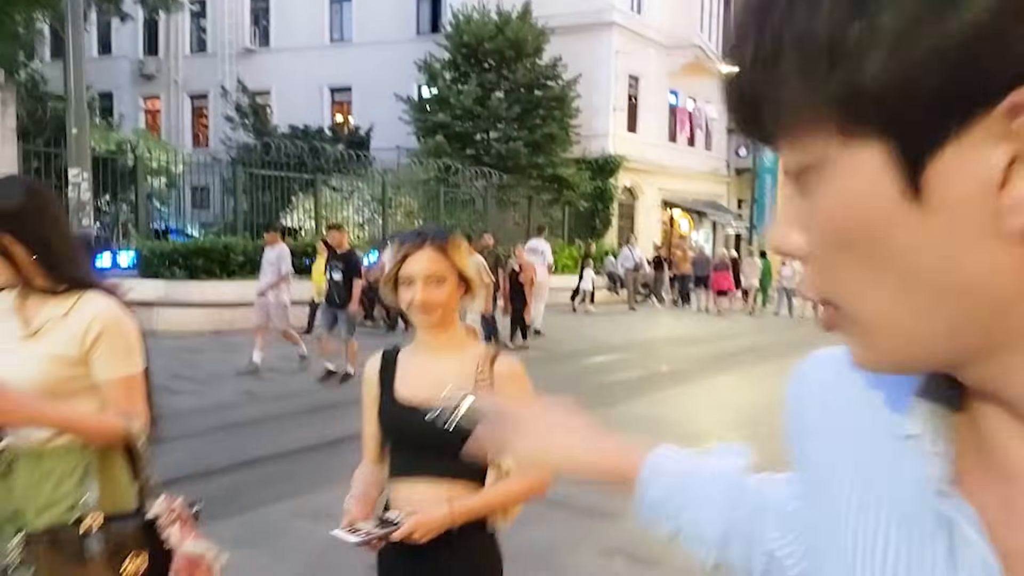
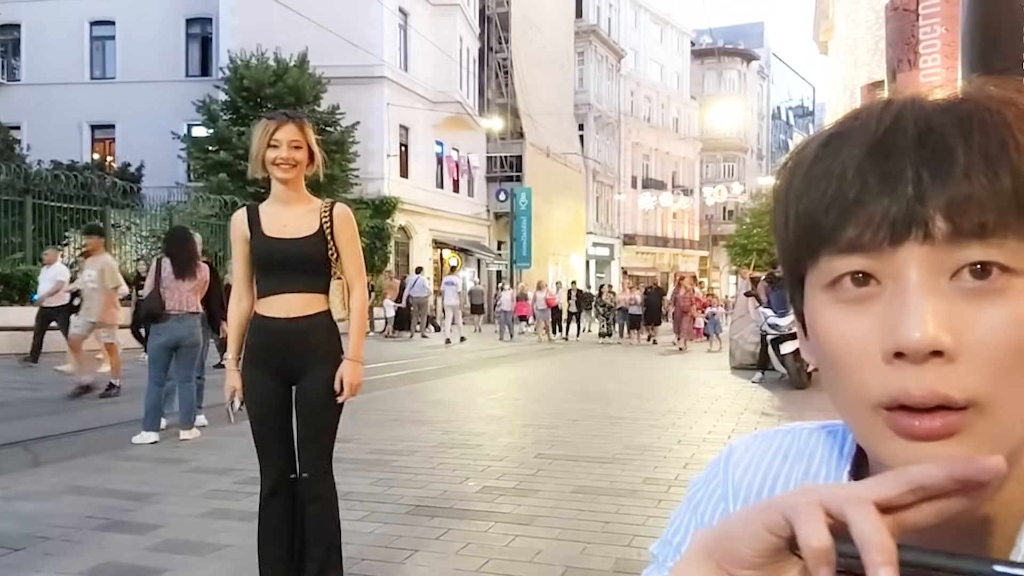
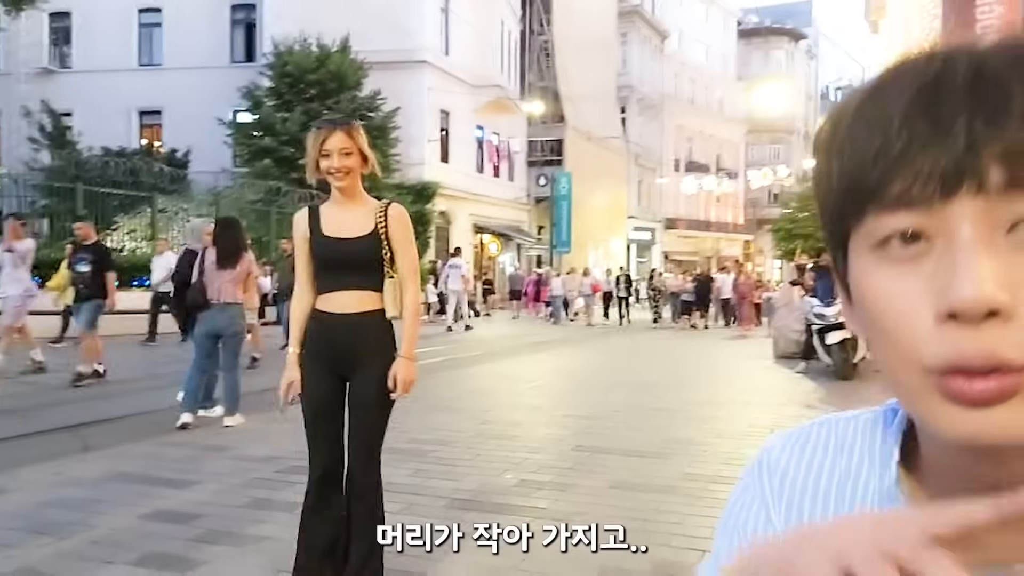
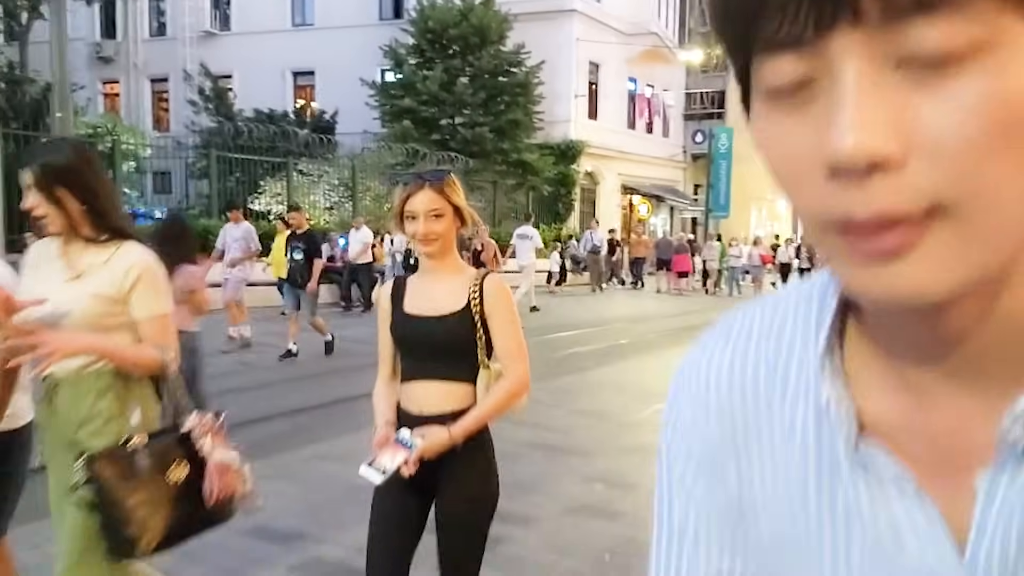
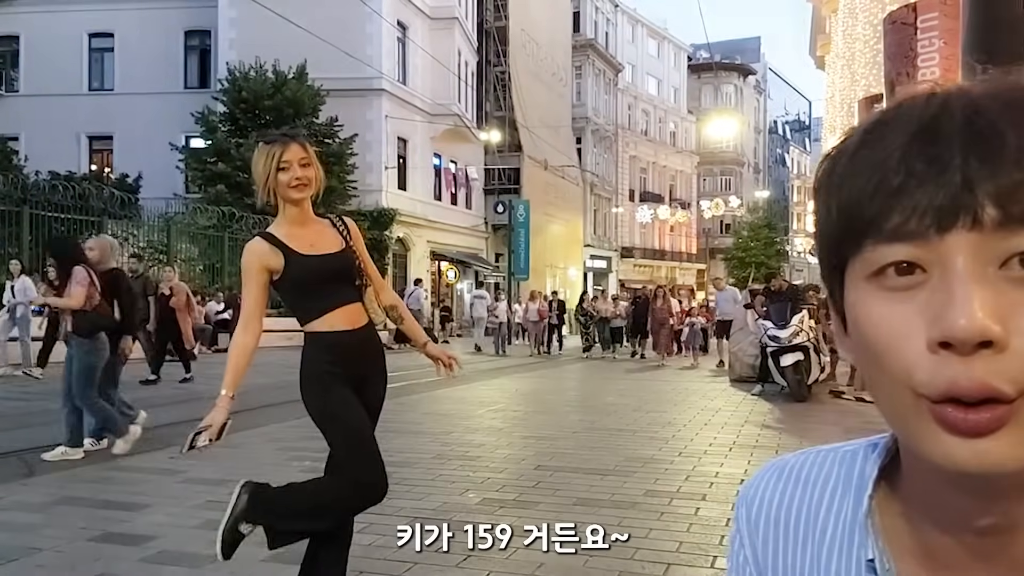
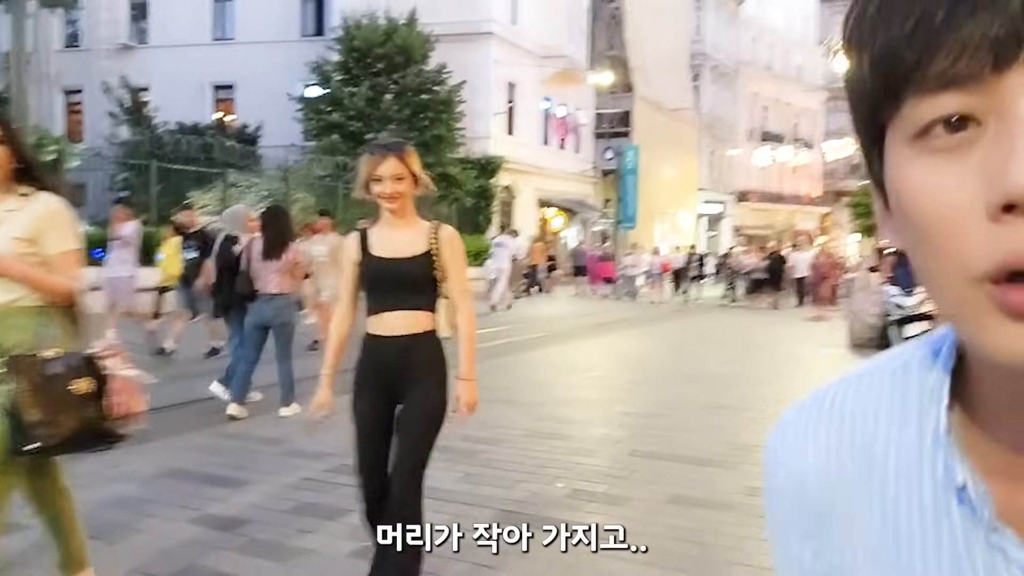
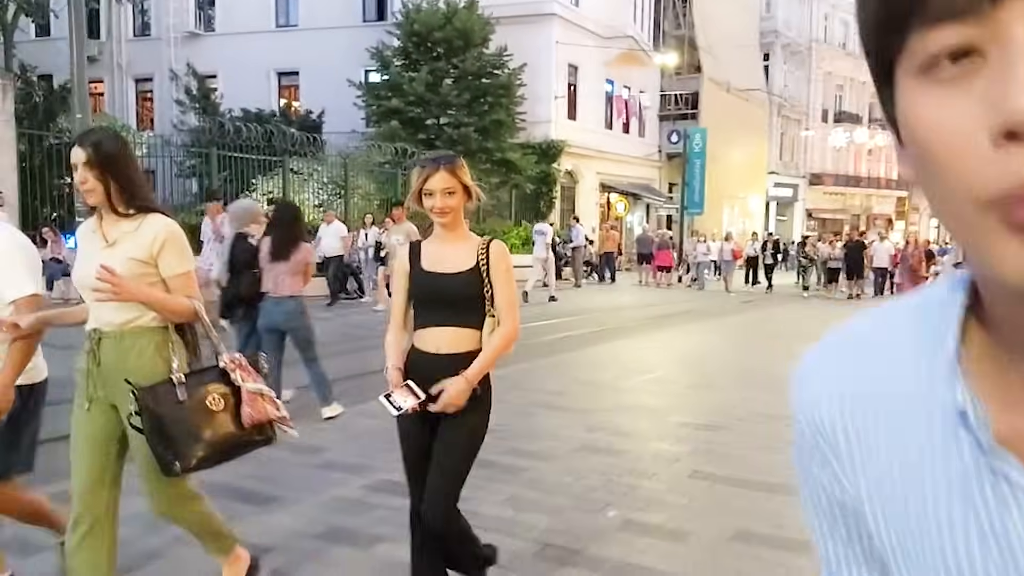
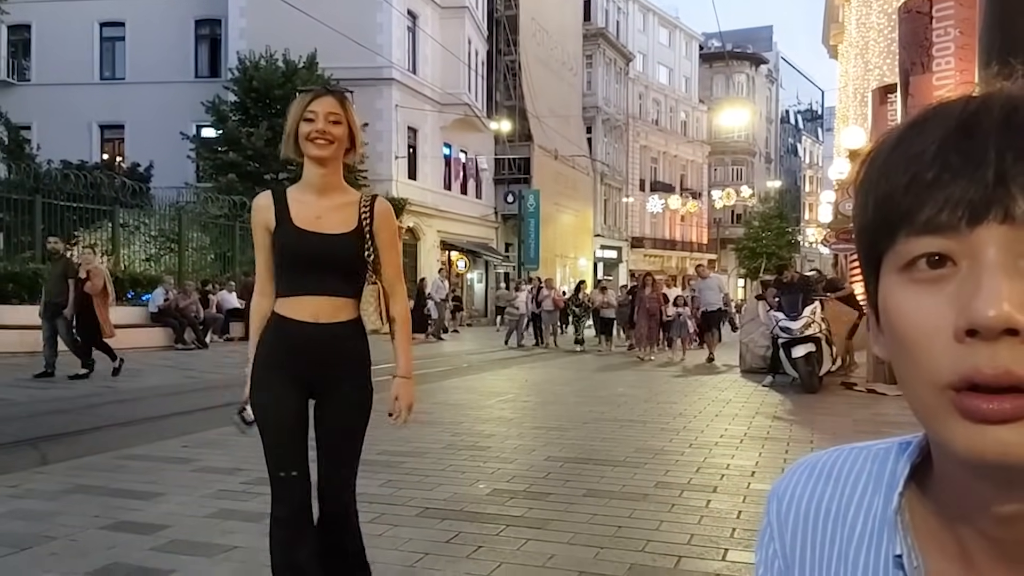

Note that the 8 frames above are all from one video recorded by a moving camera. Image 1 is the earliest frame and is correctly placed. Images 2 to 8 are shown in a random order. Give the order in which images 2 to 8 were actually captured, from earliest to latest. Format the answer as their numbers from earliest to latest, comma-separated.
4, 7, 6, 3, 2, 5, 8
